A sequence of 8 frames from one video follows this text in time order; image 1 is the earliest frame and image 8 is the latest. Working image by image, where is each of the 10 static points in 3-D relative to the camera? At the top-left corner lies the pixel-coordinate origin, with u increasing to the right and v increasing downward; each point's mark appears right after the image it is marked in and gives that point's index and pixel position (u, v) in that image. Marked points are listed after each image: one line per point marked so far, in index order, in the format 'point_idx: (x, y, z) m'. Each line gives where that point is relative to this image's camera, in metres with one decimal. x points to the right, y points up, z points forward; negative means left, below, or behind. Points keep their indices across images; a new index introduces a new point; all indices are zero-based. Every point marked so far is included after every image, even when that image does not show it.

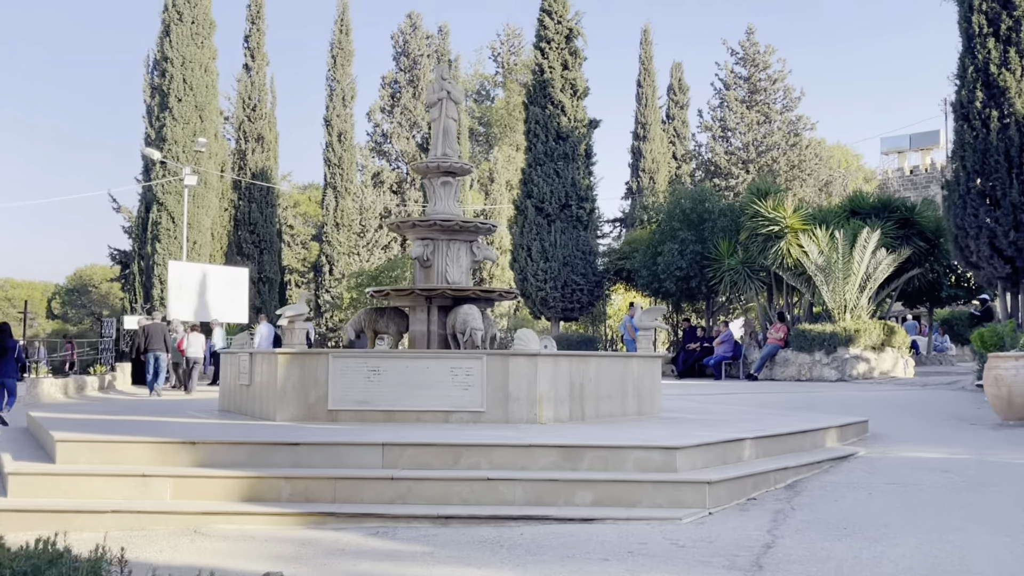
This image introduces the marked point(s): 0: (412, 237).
0: (-1.4, +0.7, +12.9) m
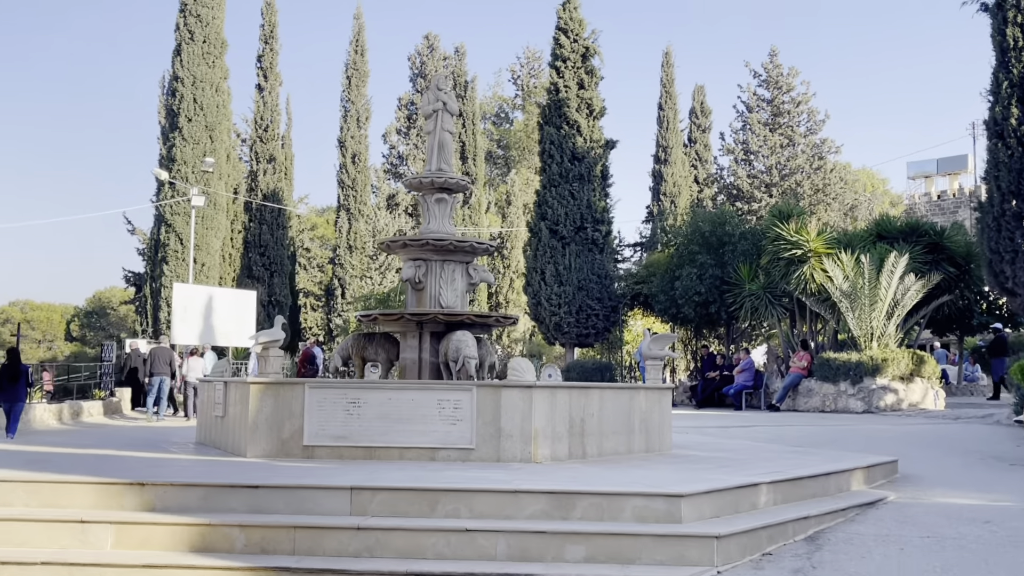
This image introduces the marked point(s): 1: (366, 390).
0: (-1.4, +0.4, +12.0) m
1: (-1.5, -1.1, +9.8) m
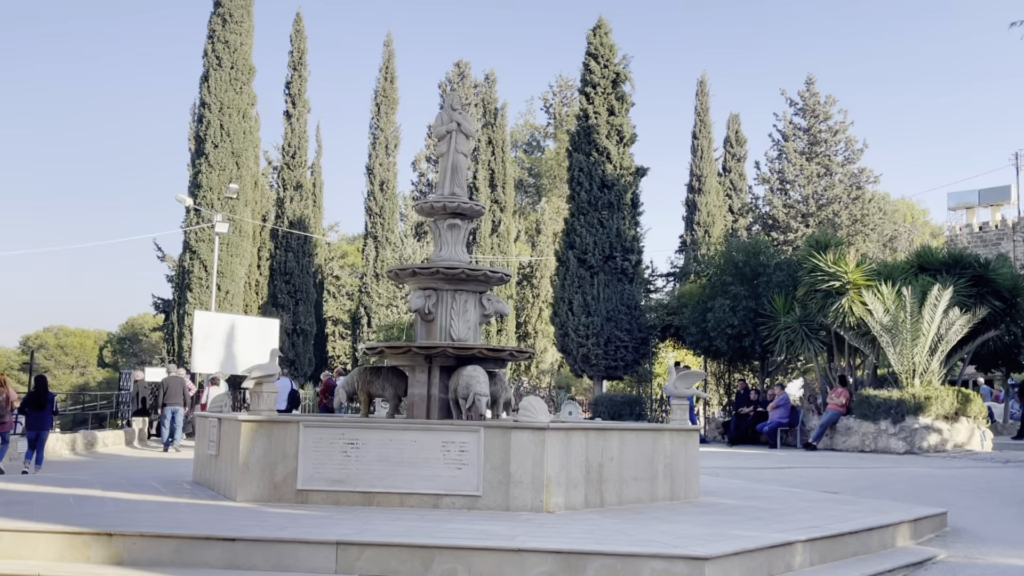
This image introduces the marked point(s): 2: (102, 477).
0: (-1.2, 0.0, +11.3) m
1: (-1.4, -1.4, +9.1) m
2: (-5.4, -2.5, +12.5) m
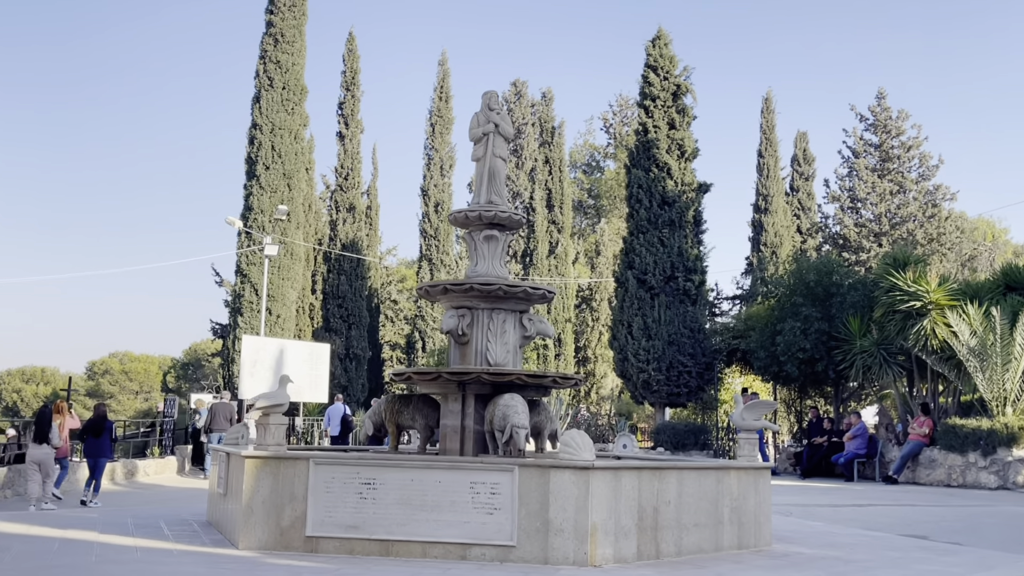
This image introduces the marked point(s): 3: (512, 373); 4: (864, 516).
0: (-0.7, -0.2, +10.2) m
1: (-1.1, -1.5, +8.0) m
2: (-4.8, -2.7, +11.6) m
3: (0.0, -0.8, +9.4) m
4: (+5.2, -3.4, +14.2) m
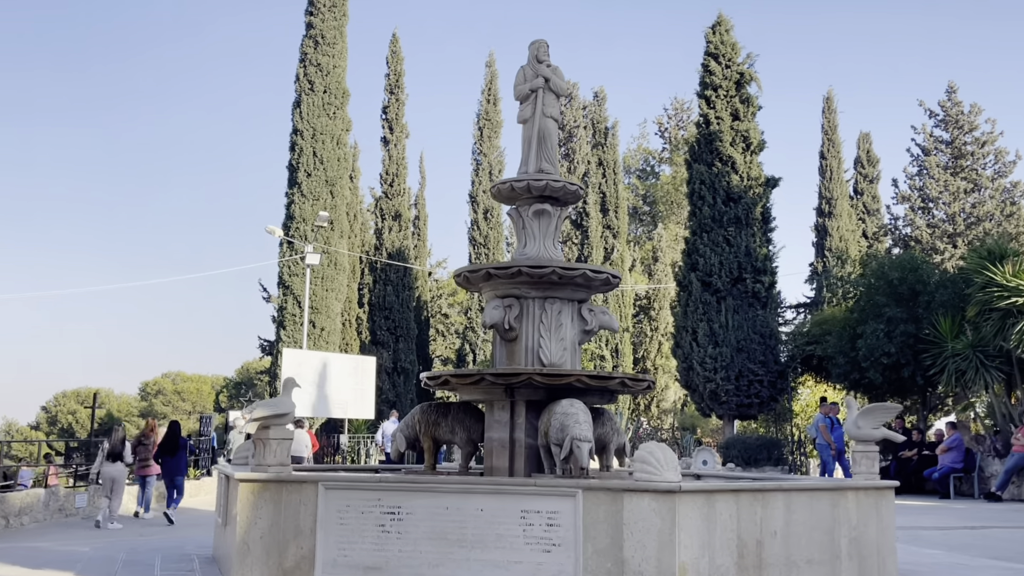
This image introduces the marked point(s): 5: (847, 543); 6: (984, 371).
0: (-0.2, -0.1, +8.6) m
1: (-0.7, -1.4, +6.3) m
2: (-4.2, -2.7, +10.1) m
3: (+0.5, -0.7, +7.7) m
4: (+6.0, -3.2, +12.2) m
5: (+2.5, -1.9, +7.1) m
6: (+9.6, -1.7, +19.3) m
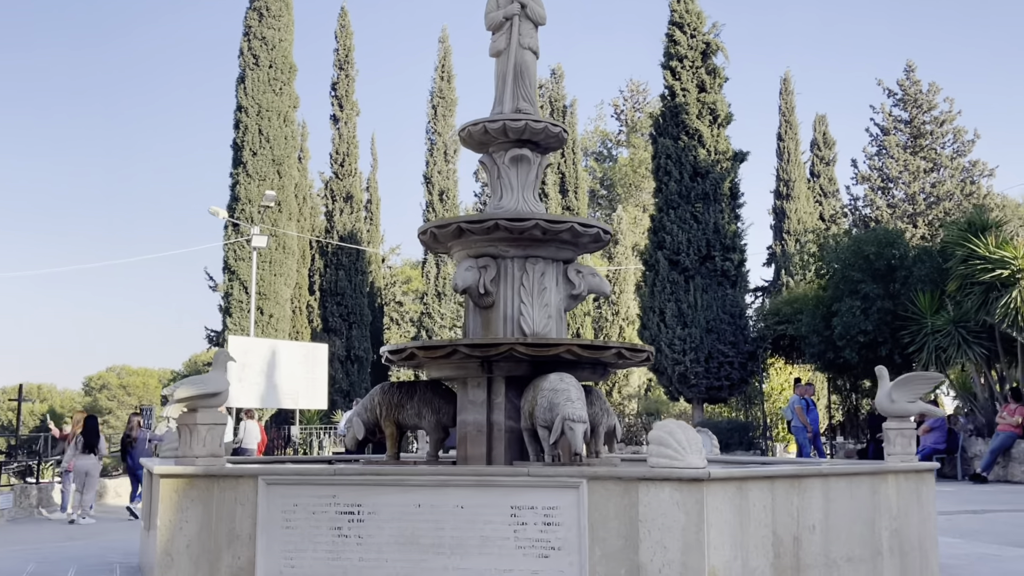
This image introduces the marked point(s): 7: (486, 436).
0: (-0.4, +0.2, +7.4) m
1: (-0.7, -1.1, +5.1) m
2: (-4.4, -2.4, +8.7) m
3: (+0.3, -0.4, +6.5) m
4: (+5.7, -2.8, +11.3) m
5: (+2.4, -1.6, +6.0) m
6: (+8.9, -1.2, +18.6) m
7: (-0.2, -1.1, +6.9) m
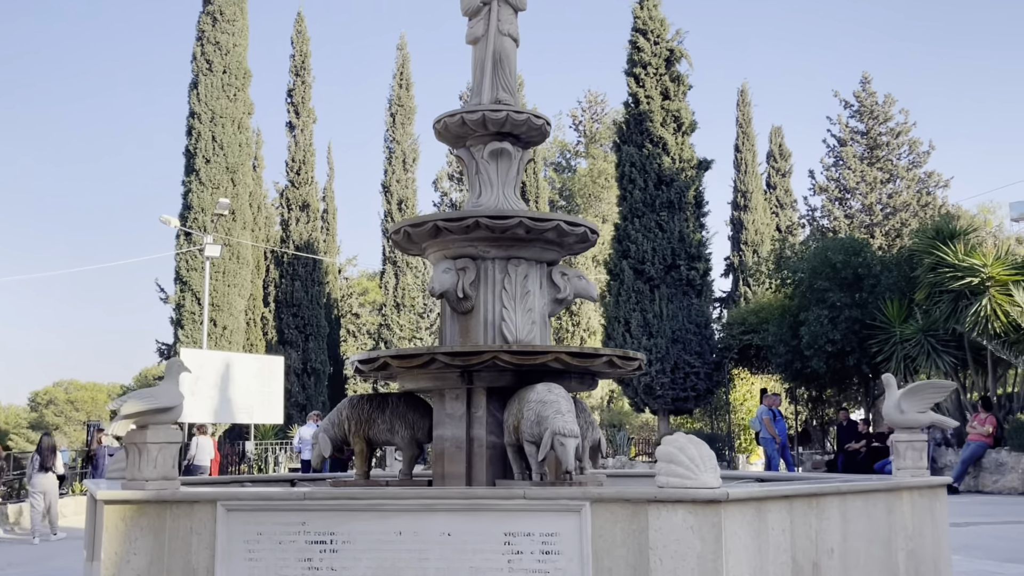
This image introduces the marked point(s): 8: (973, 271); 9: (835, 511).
0: (-0.5, +0.2, +6.8) m
1: (-0.8, -1.1, +4.5) m
2: (-4.6, -2.5, +7.9) m
3: (+0.2, -0.4, +6.0) m
4: (+5.3, -2.9, +11.0) m
5: (+2.3, -1.6, +5.6) m
6: (+8.2, -1.3, +18.5) m
7: (-0.3, -1.1, +6.4) m
8: (+8.6, +0.3, +17.8) m
9: (+1.7, -1.2, +5.0) m
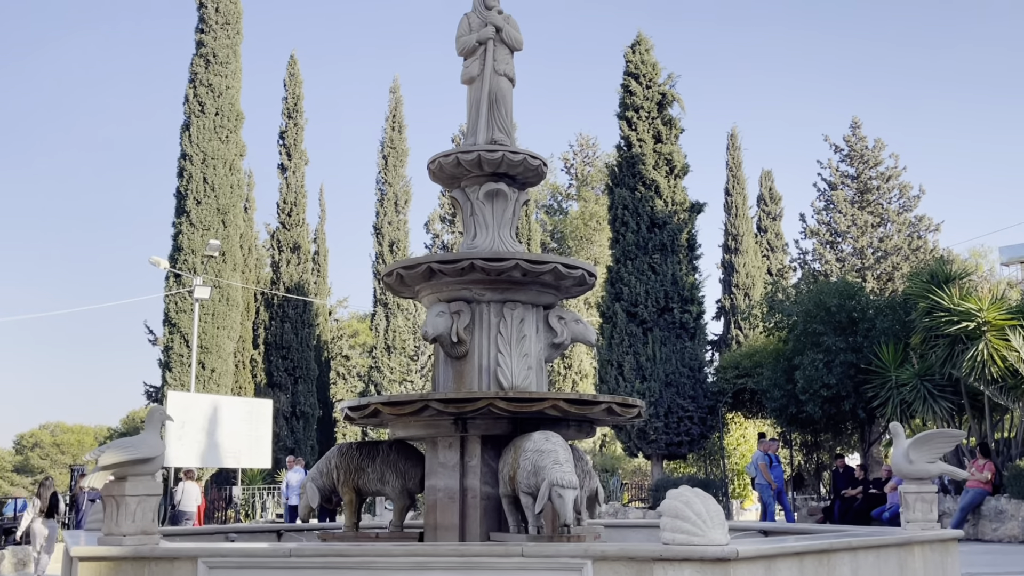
0: (-0.6, -0.1, +6.6) m
1: (-0.8, -1.3, +4.3) m
2: (-4.6, -2.8, +7.6) m
3: (+0.2, -0.7, +5.8) m
4: (+5.3, -3.4, +10.7) m
5: (+2.3, -1.8, +5.4) m
6: (+8.1, -2.2, +18.3) m
7: (-0.4, -1.4, +6.1) m
8: (+8.4, -0.5, +17.7) m
9: (+1.7, -1.4, +4.8) m
